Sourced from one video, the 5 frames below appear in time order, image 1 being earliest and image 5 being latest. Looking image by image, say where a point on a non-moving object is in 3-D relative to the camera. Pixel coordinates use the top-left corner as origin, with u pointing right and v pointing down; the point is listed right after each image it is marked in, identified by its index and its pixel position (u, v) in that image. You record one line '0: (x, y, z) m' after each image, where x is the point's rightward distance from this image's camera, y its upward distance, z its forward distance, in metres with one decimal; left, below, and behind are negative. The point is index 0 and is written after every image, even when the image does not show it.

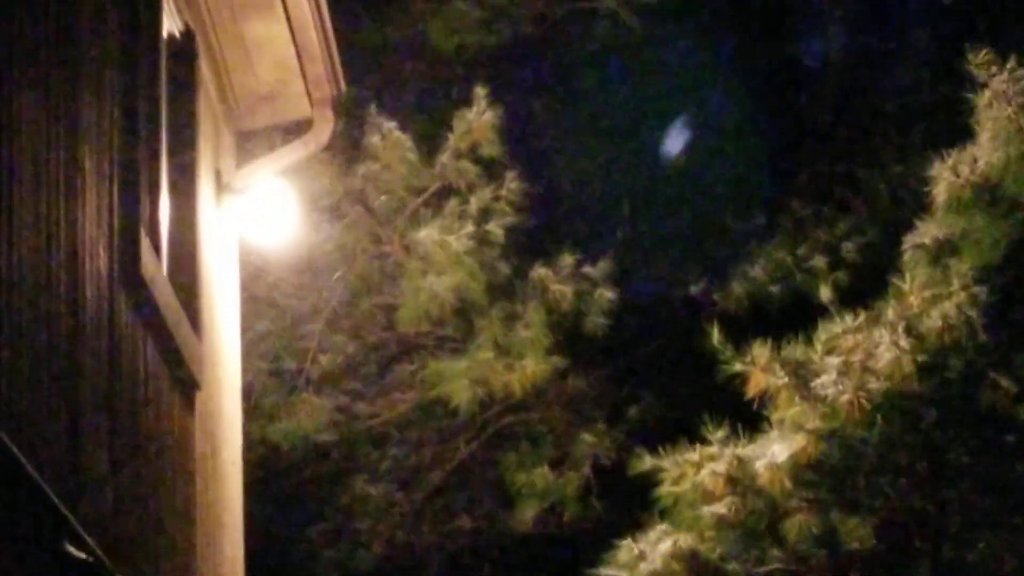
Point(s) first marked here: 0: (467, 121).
0: (-0.3, +1.0, +8.5) m
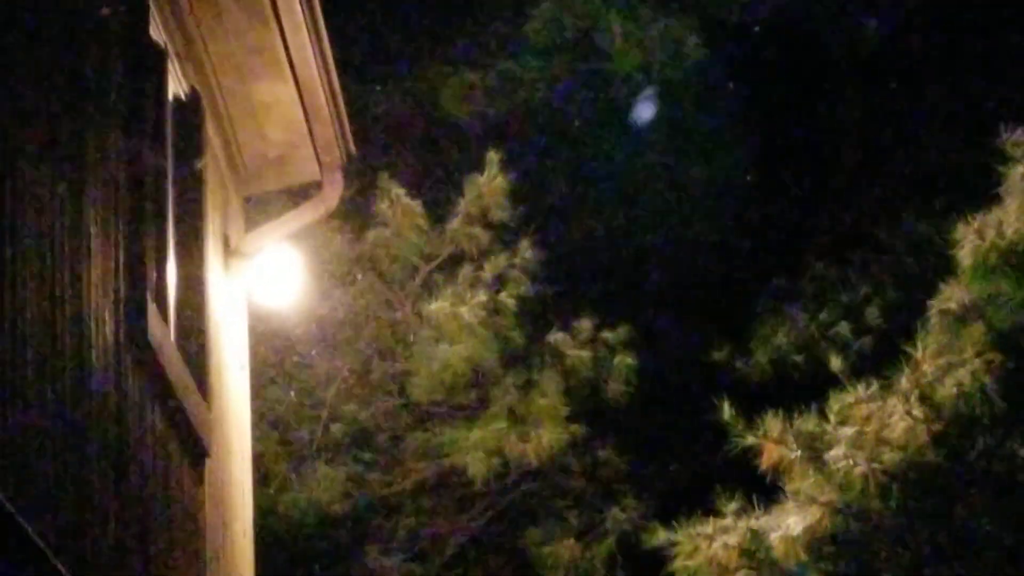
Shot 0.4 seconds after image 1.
0: (-0.2, +0.6, +8.3) m
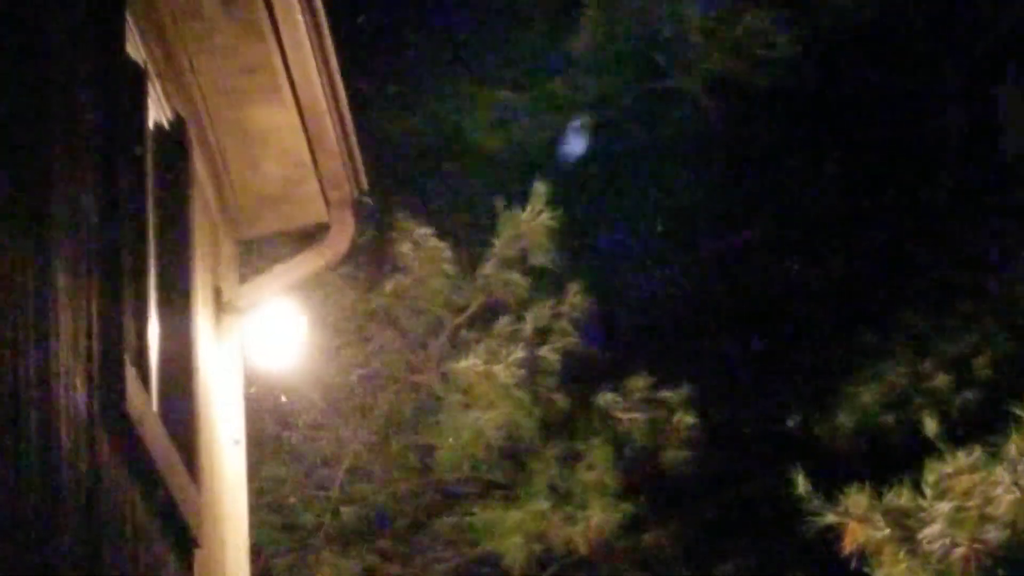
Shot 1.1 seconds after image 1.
0: (0.0, +0.3, +7.0) m
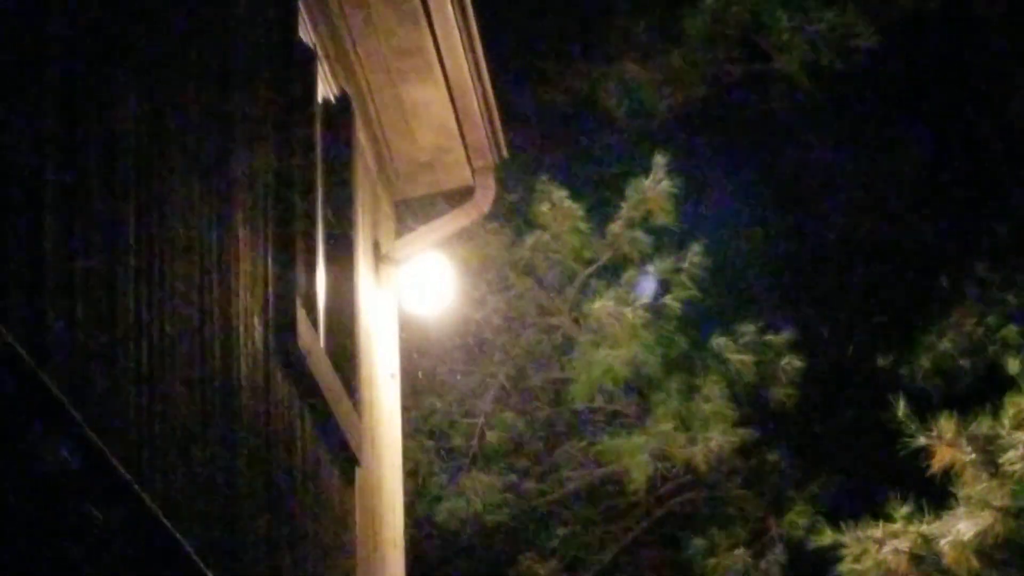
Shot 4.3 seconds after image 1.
0: (+0.7, +0.6, +7.8) m
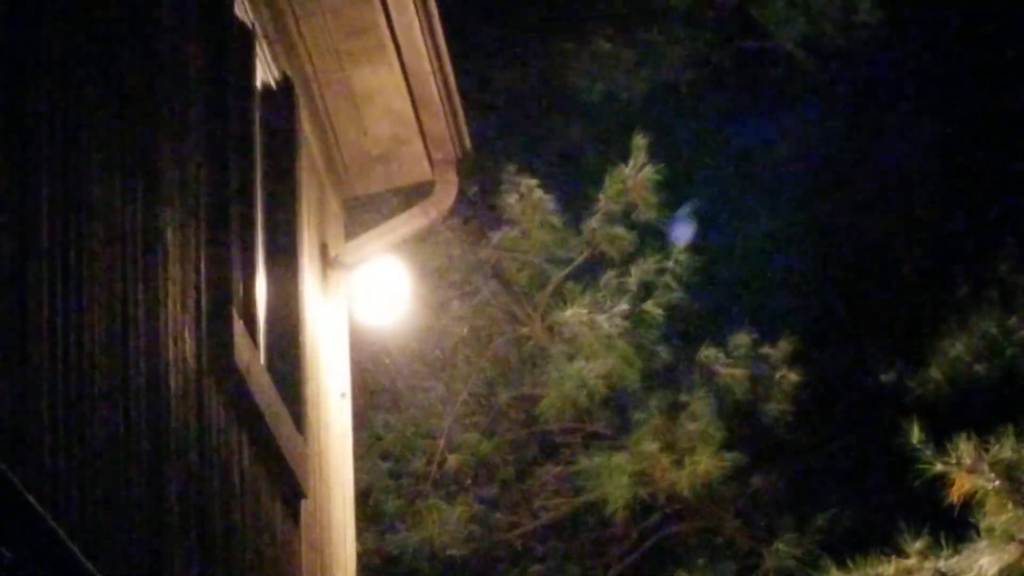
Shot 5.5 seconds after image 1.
0: (+0.5, +0.5, +7.0) m
